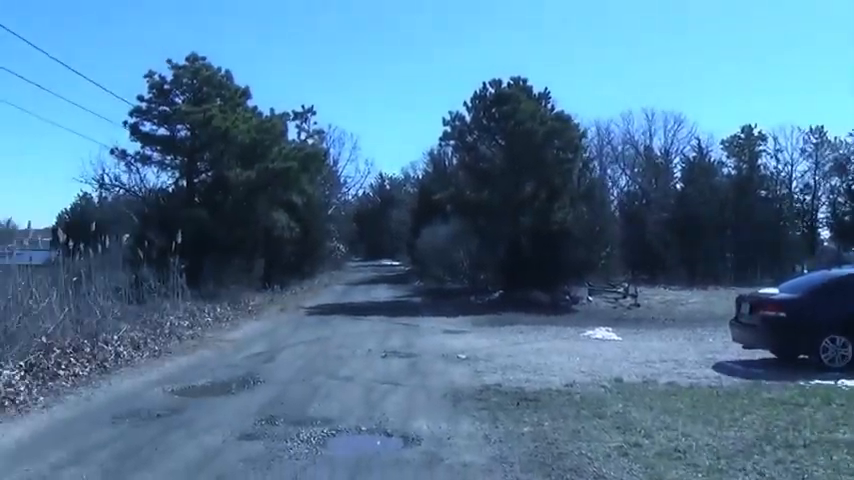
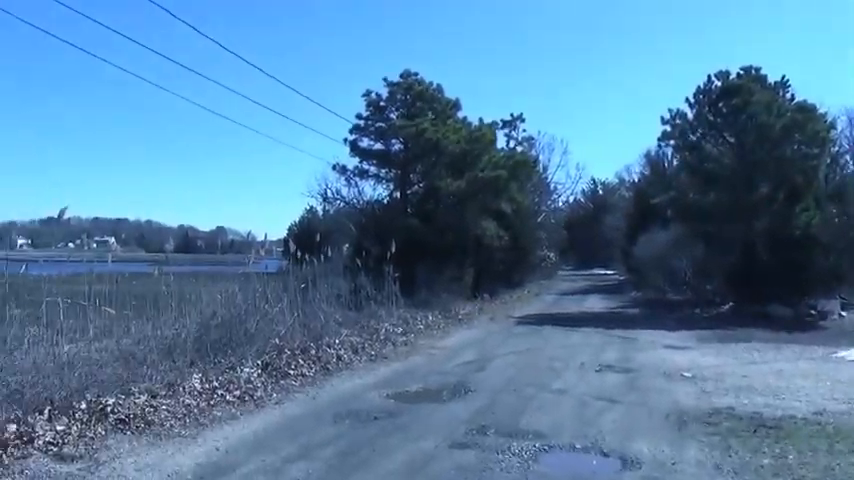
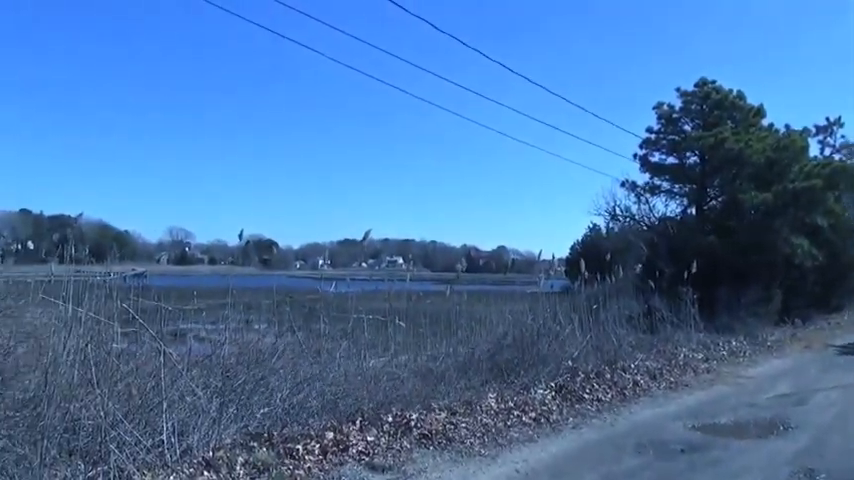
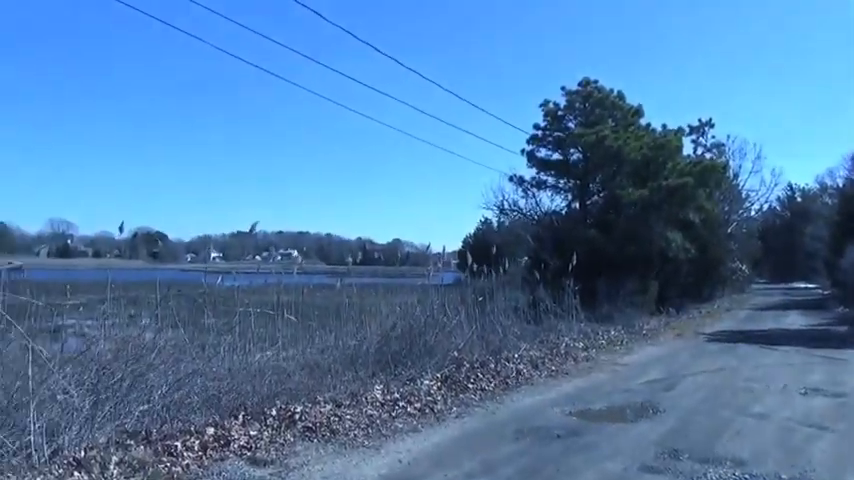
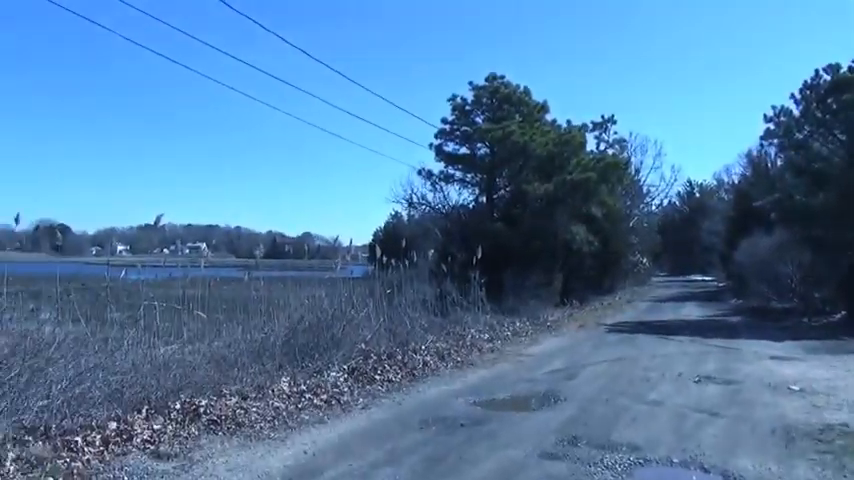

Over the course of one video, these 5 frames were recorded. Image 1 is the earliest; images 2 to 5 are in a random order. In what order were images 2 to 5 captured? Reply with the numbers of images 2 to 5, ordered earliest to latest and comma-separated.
2, 5, 4, 3
